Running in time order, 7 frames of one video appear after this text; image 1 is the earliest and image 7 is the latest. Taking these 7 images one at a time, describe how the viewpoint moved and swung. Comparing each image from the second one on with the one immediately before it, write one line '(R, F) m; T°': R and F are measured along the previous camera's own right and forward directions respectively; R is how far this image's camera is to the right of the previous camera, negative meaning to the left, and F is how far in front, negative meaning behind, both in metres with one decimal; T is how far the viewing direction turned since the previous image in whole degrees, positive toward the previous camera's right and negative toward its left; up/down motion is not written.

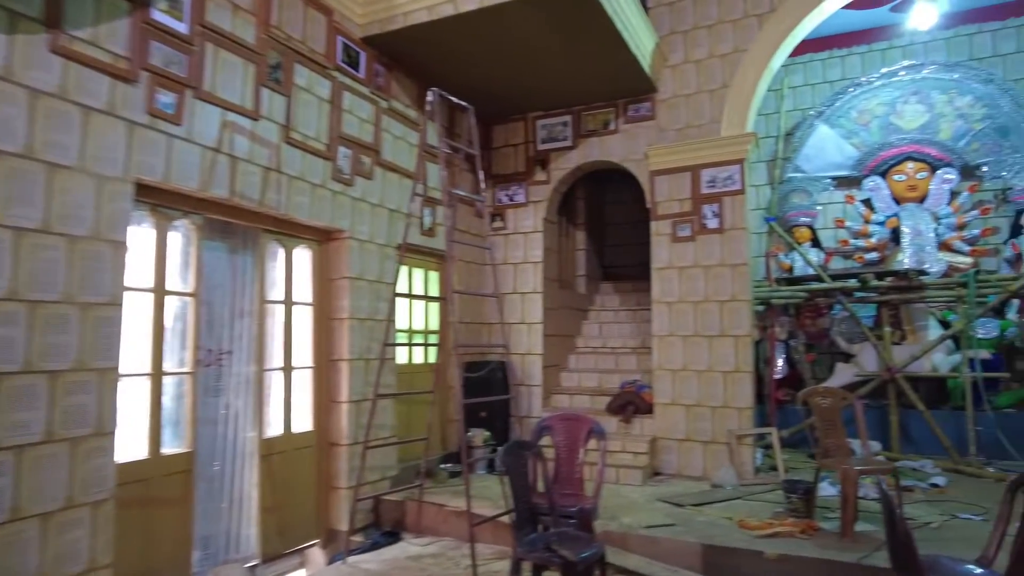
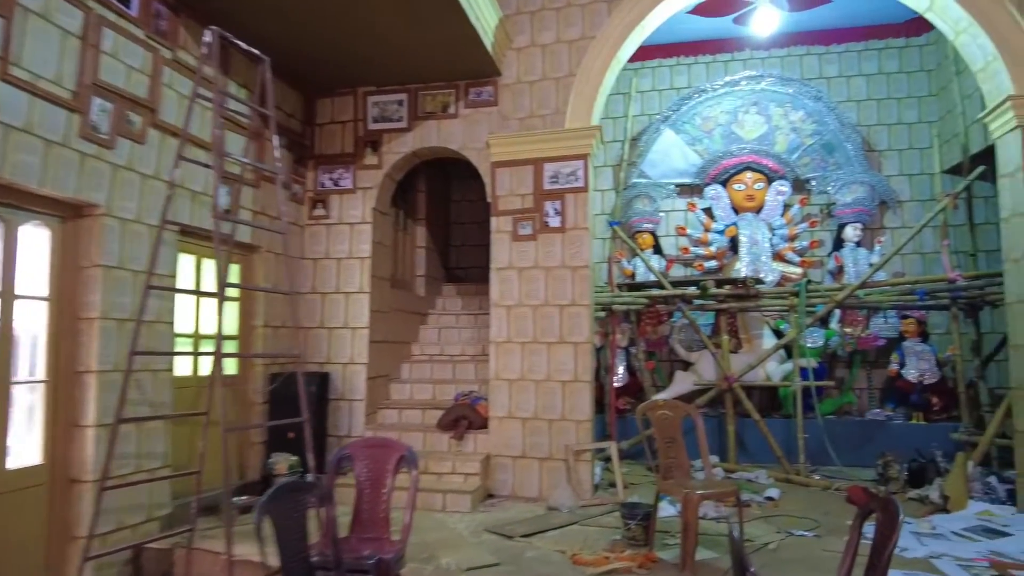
(+0.2, +0.5) m; +12°
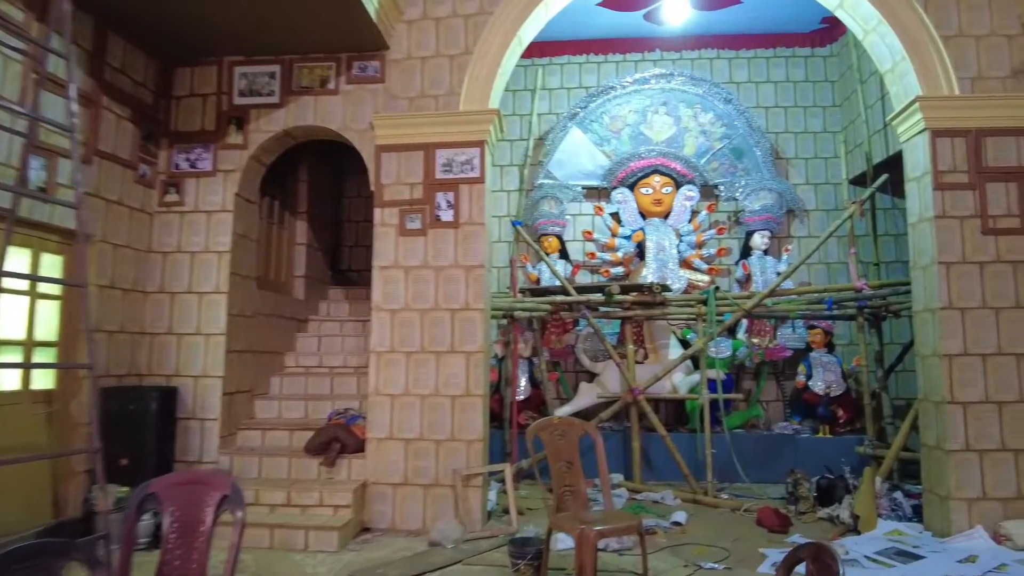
(+0.2, +0.5) m; +7°
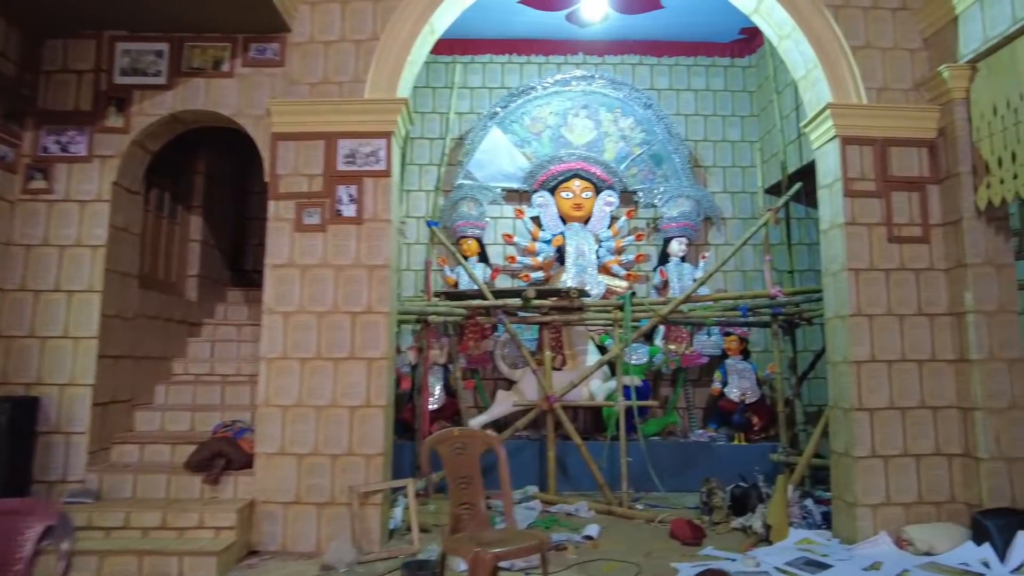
(+0.1, +0.2) m; +6°
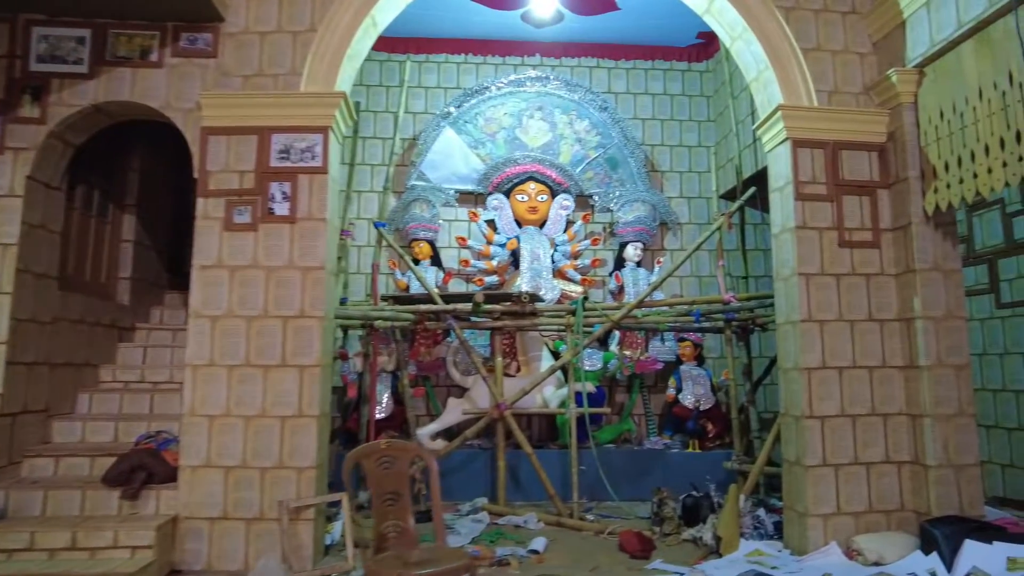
(+0.1, +0.1) m; +3°
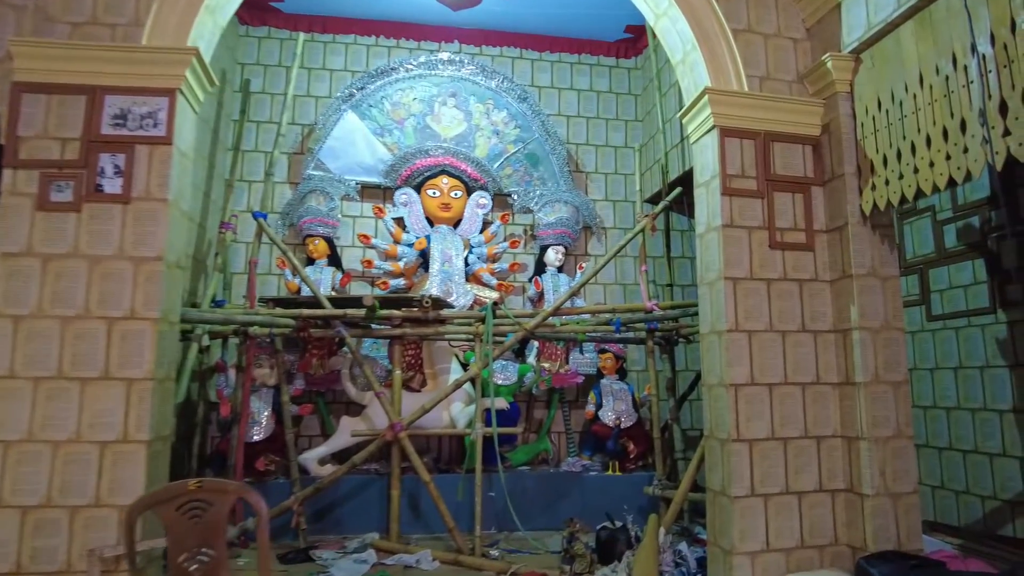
(+0.2, +0.5) m; +5°
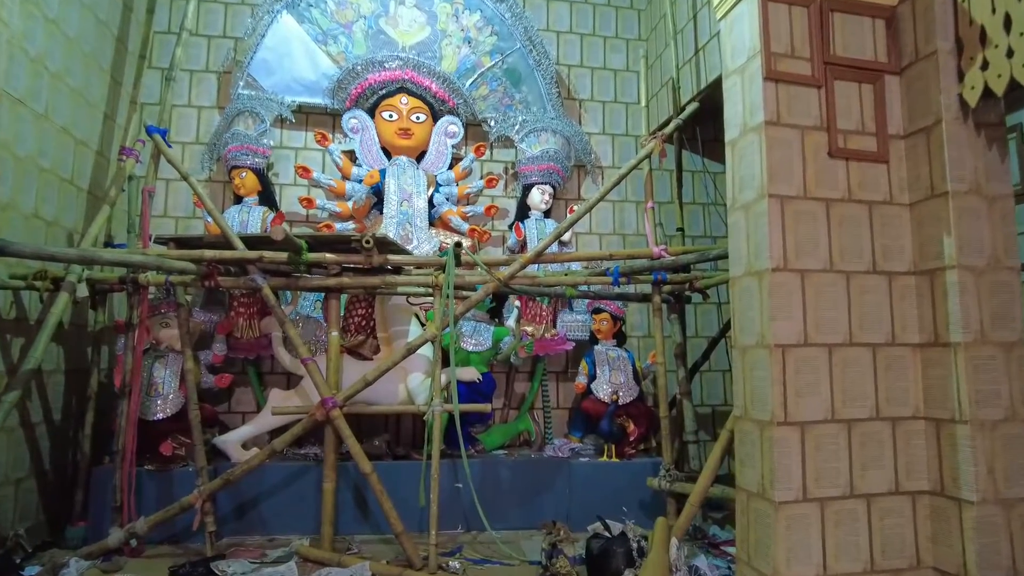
(+0.1, +0.9) m; 0°
